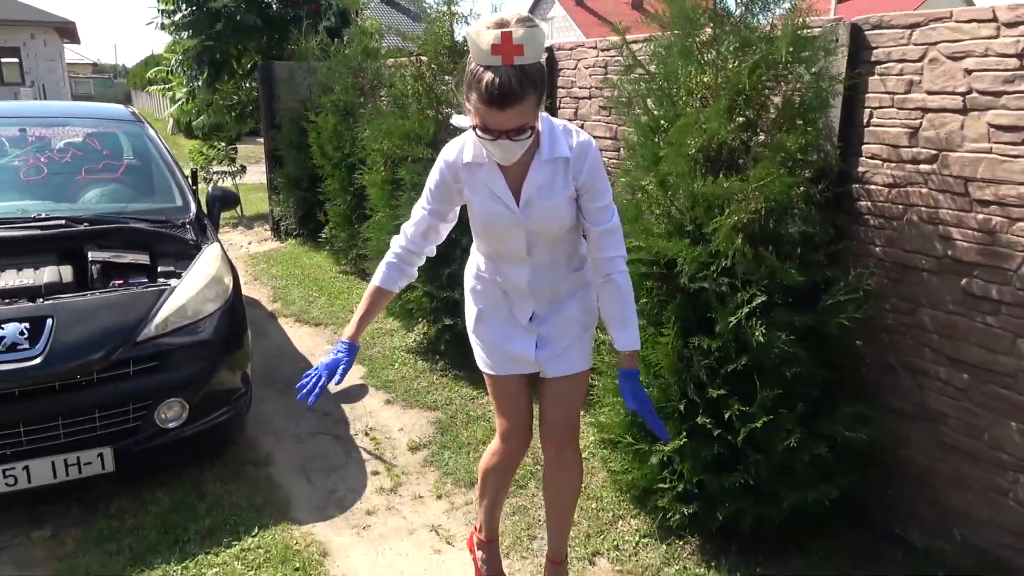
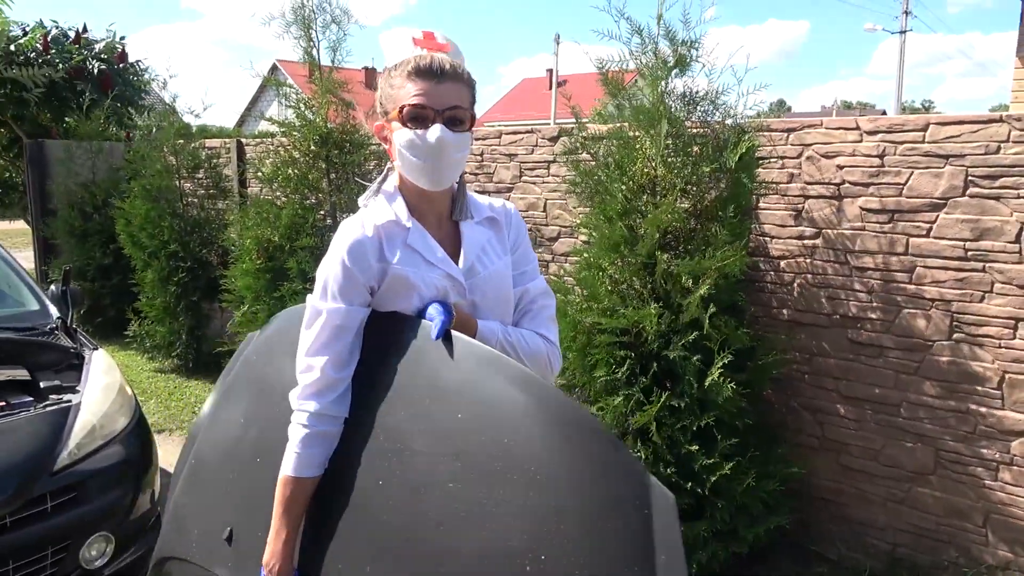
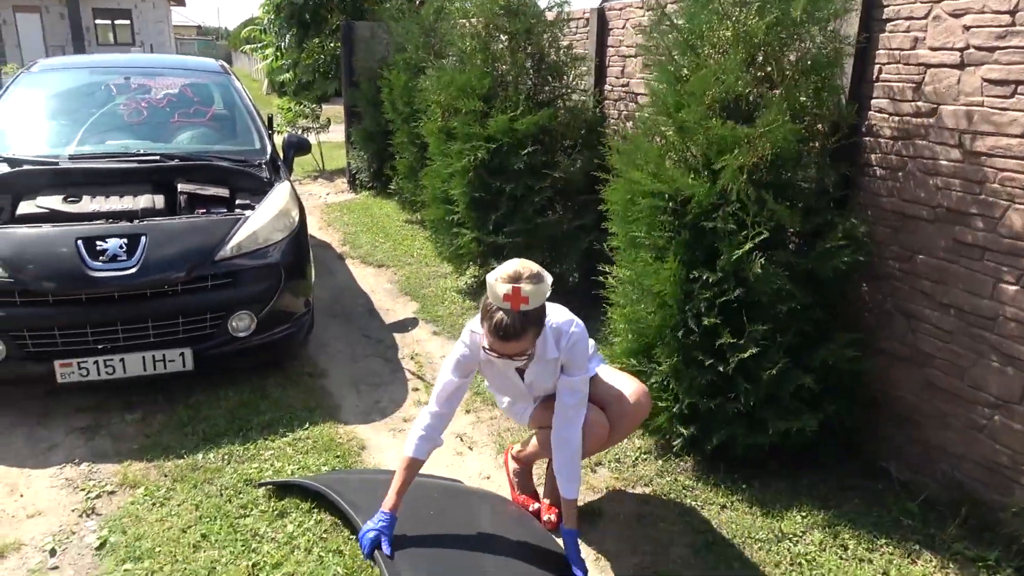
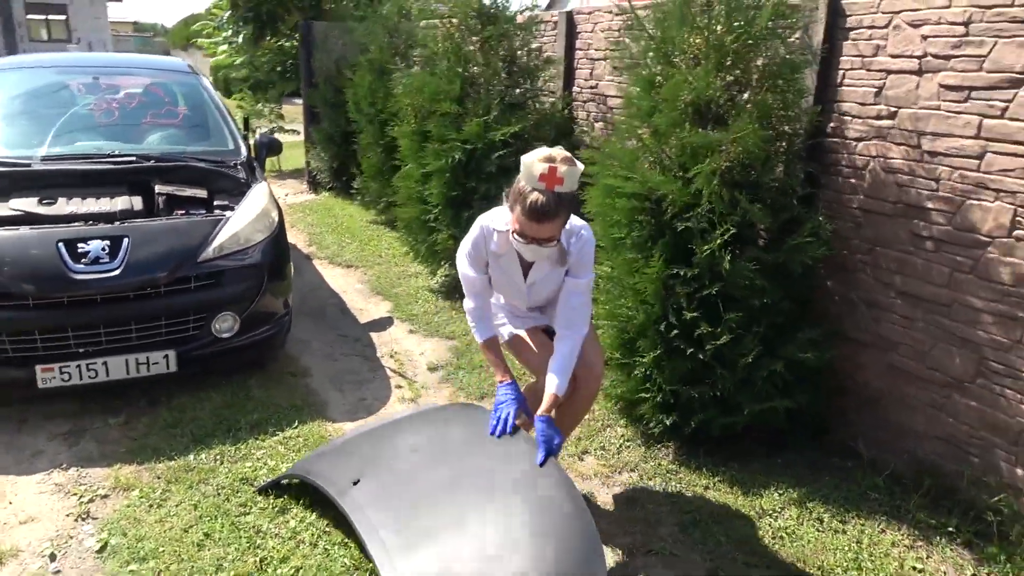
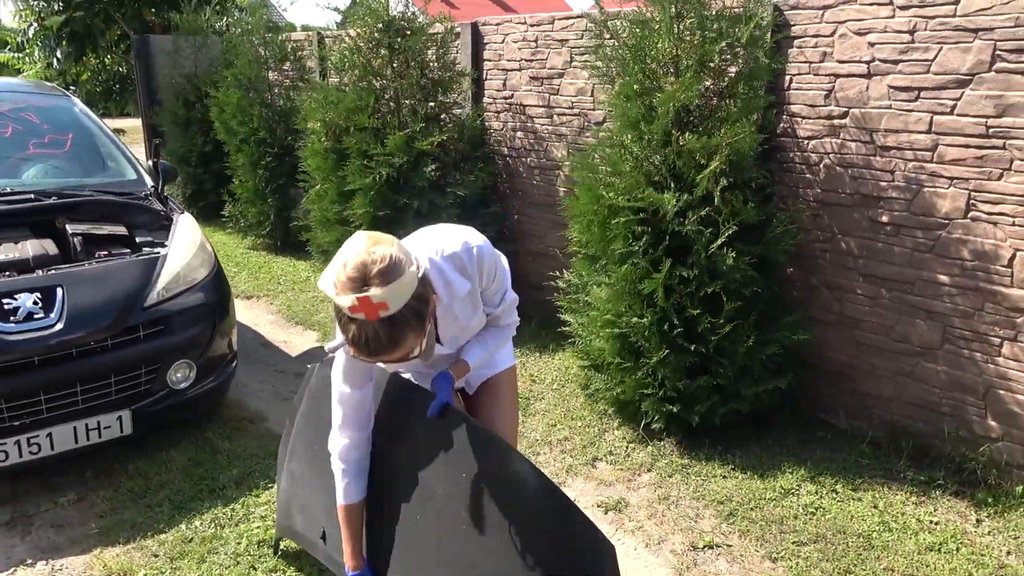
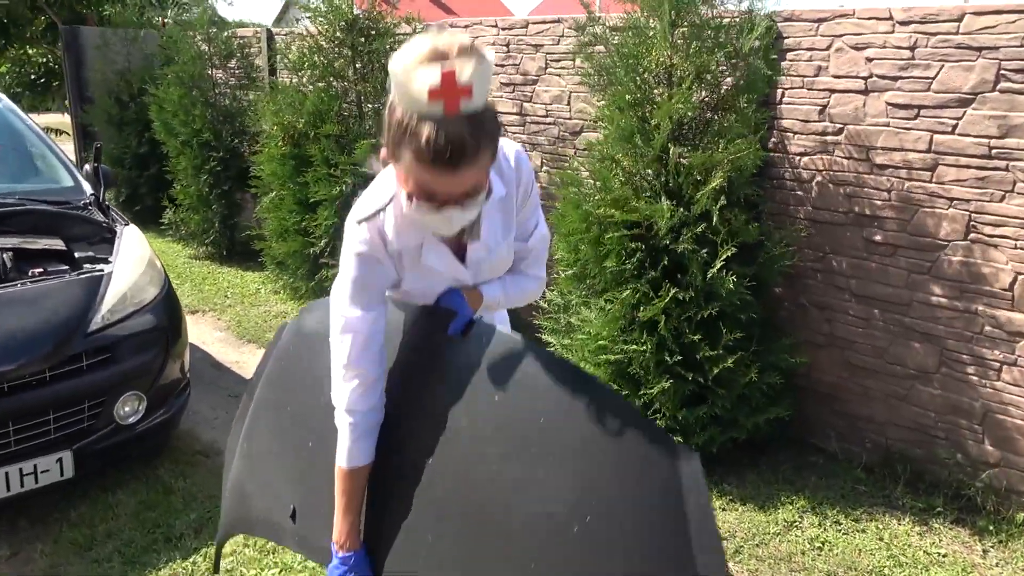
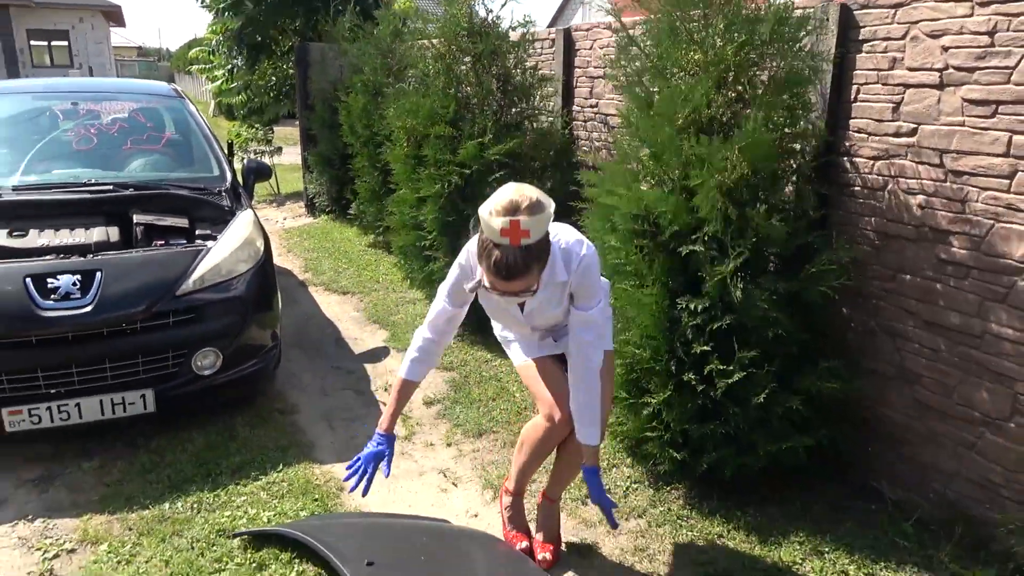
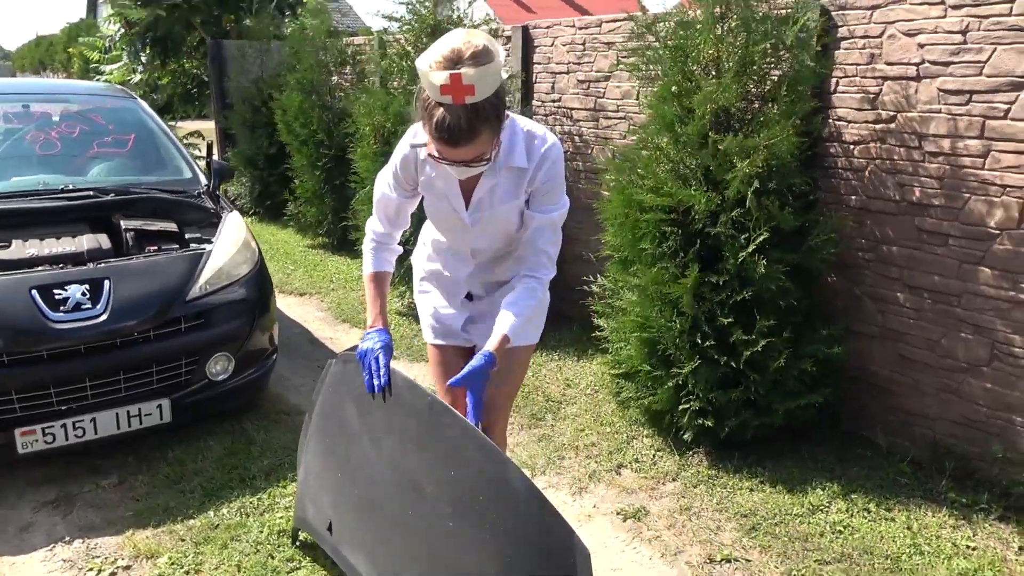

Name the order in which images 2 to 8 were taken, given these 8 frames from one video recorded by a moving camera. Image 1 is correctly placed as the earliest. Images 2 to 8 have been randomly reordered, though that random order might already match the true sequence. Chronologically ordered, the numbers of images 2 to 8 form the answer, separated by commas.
7, 3, 4, 8, 5, 6, 2
